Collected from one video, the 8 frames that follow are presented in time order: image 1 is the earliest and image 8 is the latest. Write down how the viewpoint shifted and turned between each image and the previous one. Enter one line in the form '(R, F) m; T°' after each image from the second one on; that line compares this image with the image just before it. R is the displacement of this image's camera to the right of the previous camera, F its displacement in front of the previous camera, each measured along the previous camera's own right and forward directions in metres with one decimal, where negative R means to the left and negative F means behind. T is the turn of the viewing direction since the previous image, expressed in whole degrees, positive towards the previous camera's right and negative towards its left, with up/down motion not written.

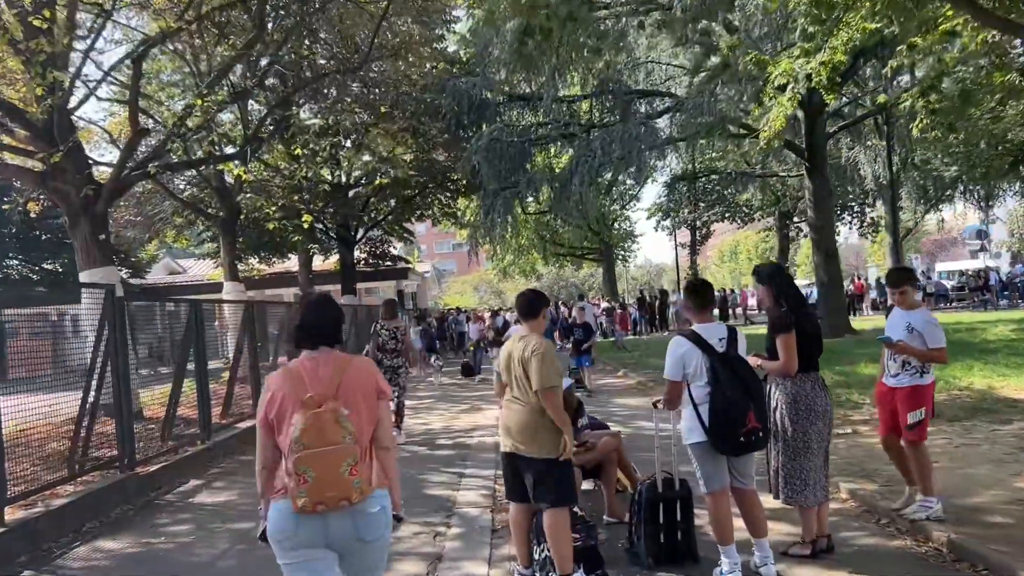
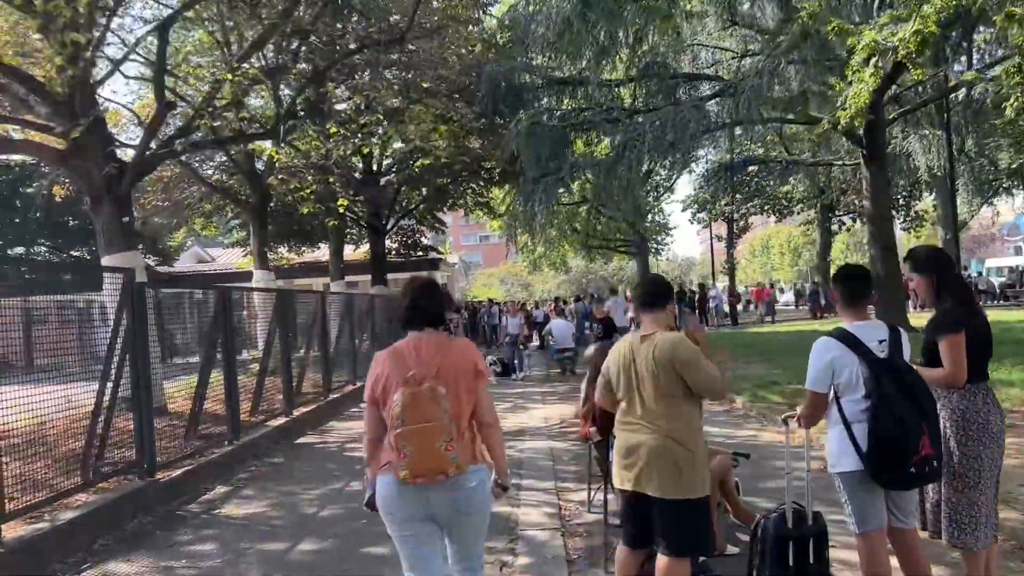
(-0.3, +0.9) m; -2°
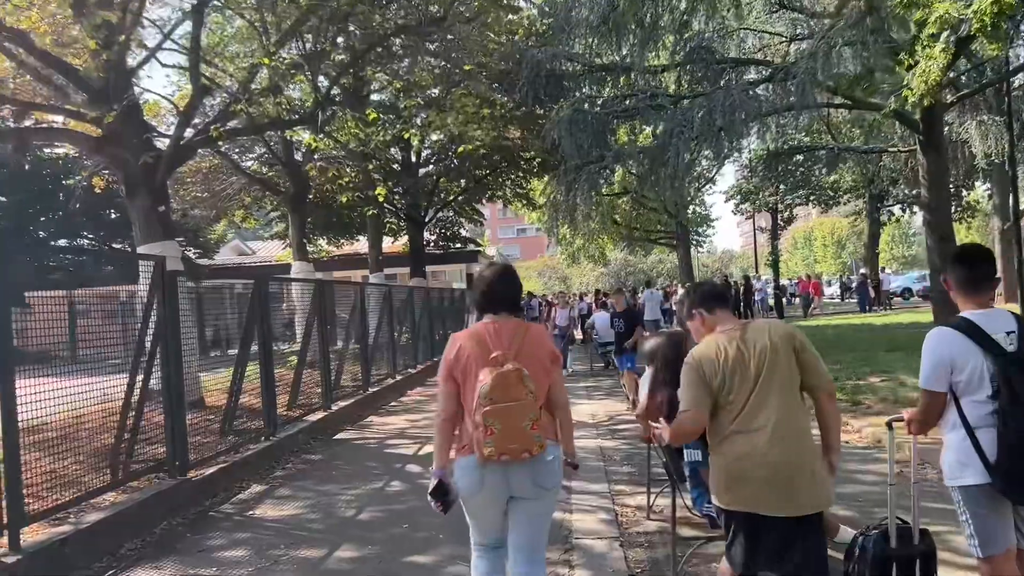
(-0.1, +0.4) m; -2°
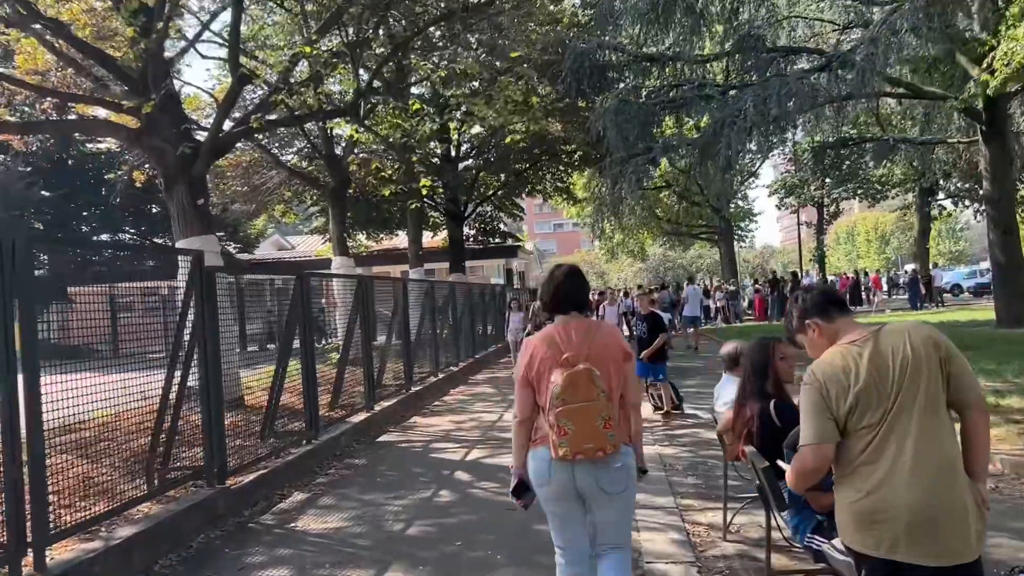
(-0.2, +0.4) m; -2°
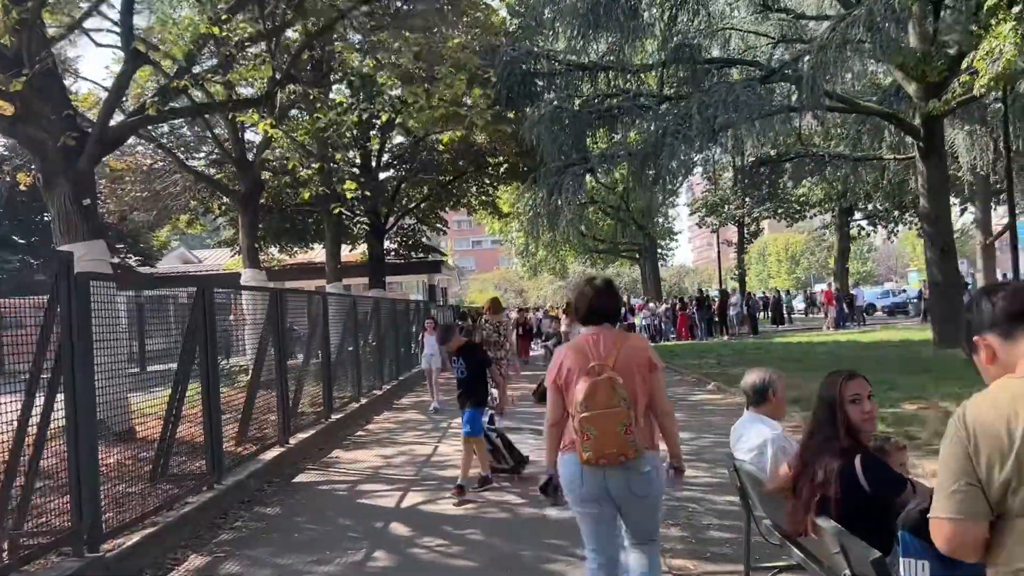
(-0.2, +1.1) m; +5°
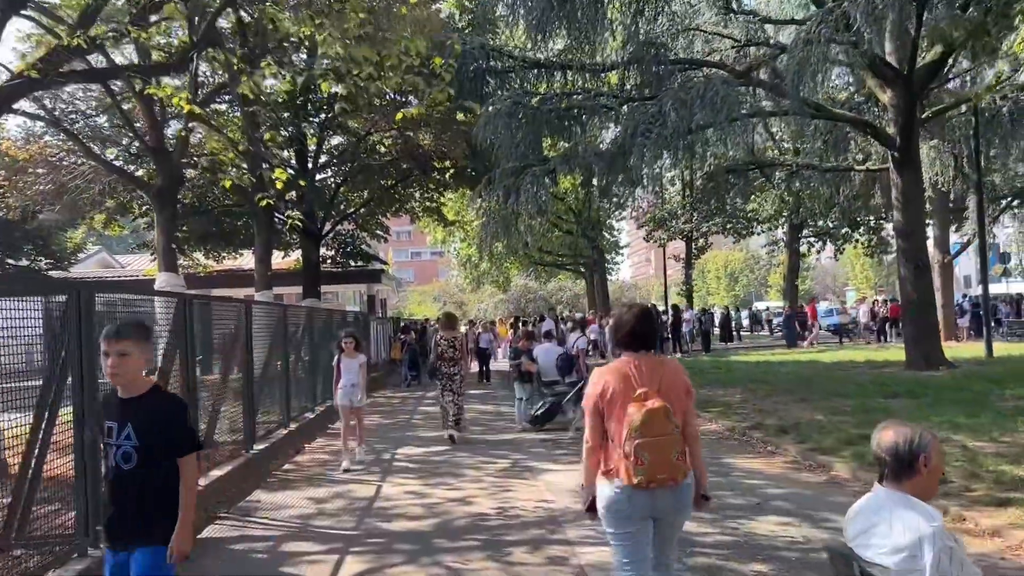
(-0.2, +1.4) m; +4°
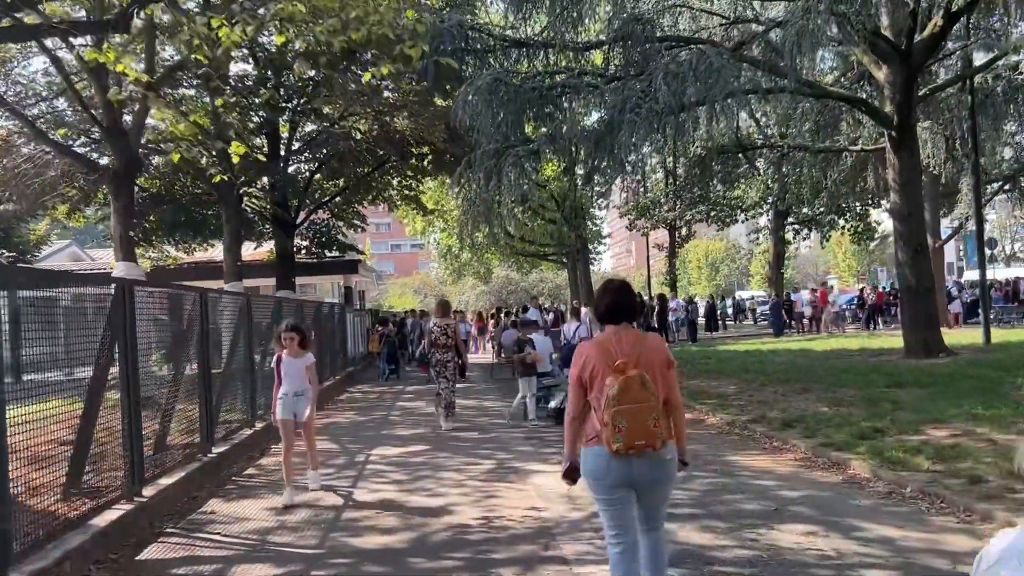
(0.0, +0.8) m; +1°
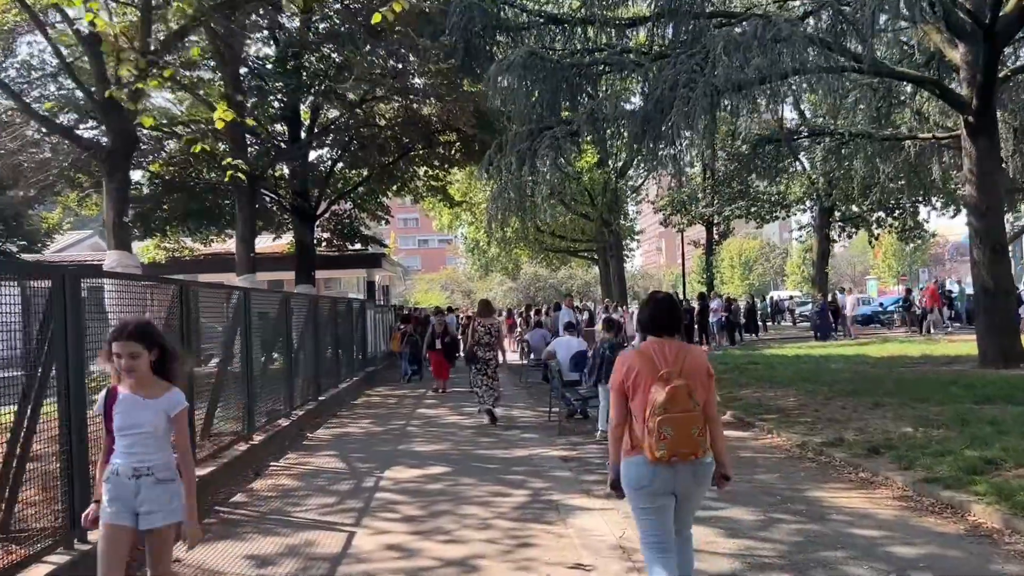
(-0.1, +1.3) m; -2°
